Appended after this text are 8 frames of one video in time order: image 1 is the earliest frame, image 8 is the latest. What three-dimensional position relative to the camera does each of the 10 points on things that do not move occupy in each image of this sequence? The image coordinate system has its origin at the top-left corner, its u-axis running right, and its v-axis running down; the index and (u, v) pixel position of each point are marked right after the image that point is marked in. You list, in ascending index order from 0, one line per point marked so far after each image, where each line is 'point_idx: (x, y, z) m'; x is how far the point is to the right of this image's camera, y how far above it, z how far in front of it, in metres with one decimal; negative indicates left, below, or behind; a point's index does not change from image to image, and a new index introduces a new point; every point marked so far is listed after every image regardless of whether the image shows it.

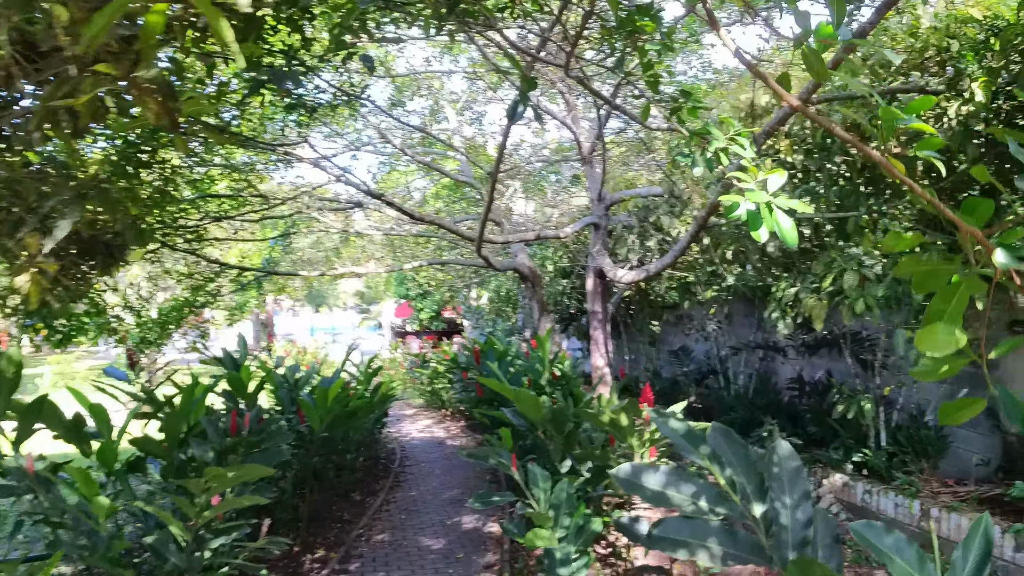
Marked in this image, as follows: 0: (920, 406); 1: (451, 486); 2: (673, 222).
0: (+1.9, -0.6, +5.1) m
1: (-0.3, -1.0, +5.6) m
2: (+0.9, +0.4, +5.9) m
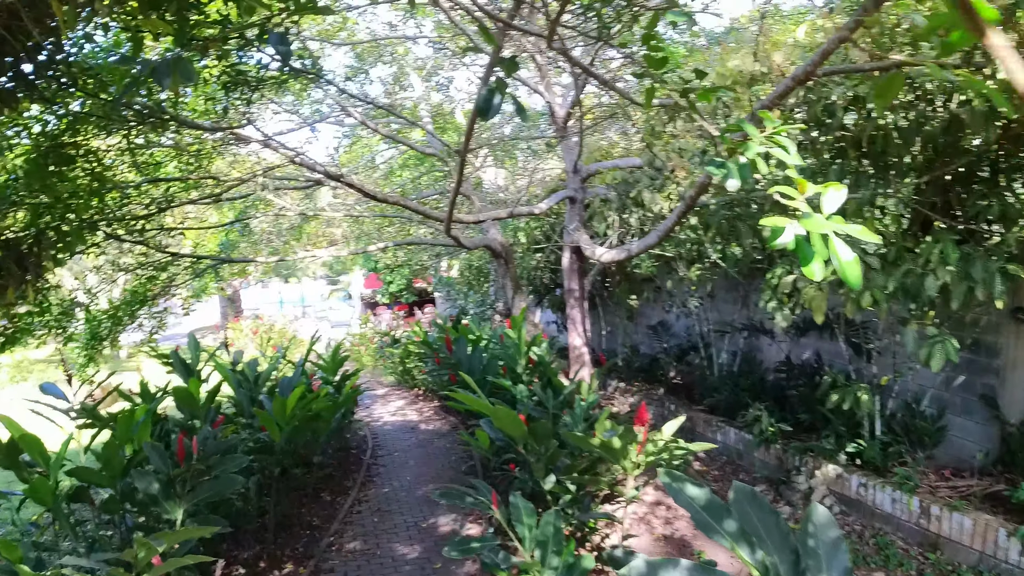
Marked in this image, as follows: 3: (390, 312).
0: (+1.8, -0.5, +4.9) m
1: (-0.4, -0.9, +5.3) m
2: (+0.7, +0.5, +5.6) m
3: (-1.3, -0.3, +12.2) m
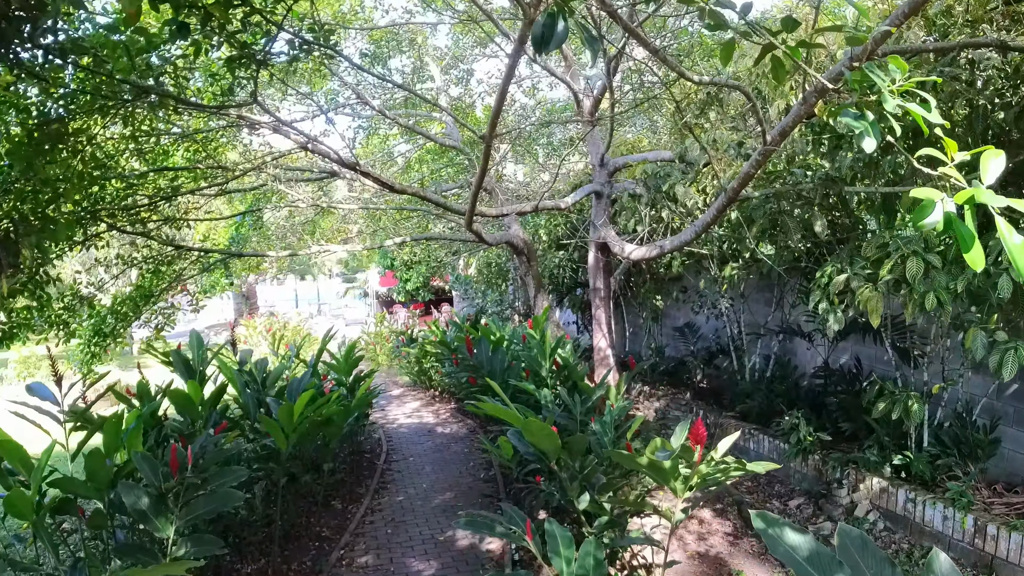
0: (+1.9, -0.5, +4.6) m
1: (-0.3, -0.9, +5.0) m
2: (+0.8, +0.5, +5.3) m
3: (-1.1, -0.3, +11.9) m
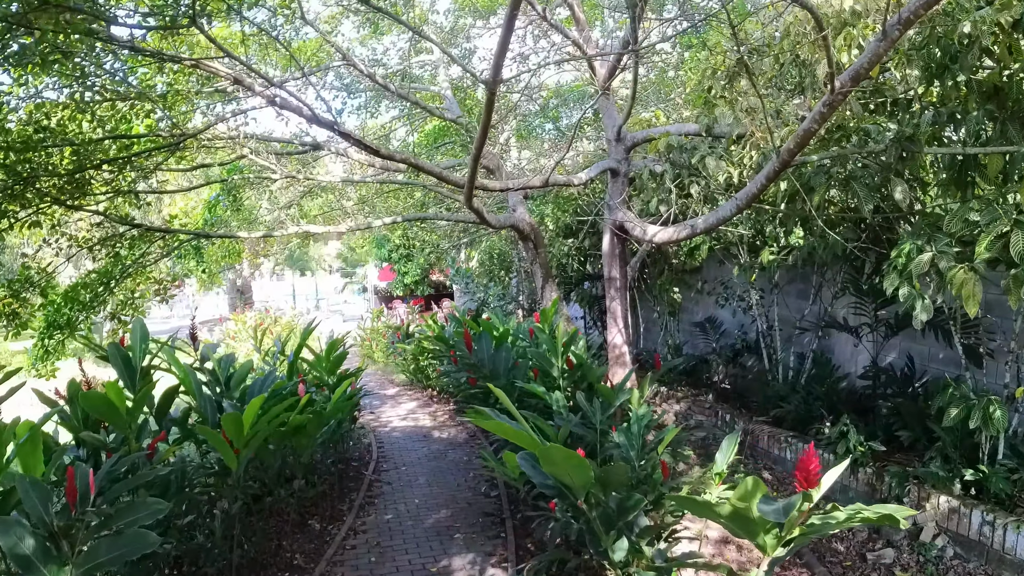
0: (+1.9, -0.4, +3.9) m
1: (-0.3, -0.8, +4.4) m
2: (+0.9, +0.5, +4.6) m
3: (-1.1, -0.2, +11.3) m
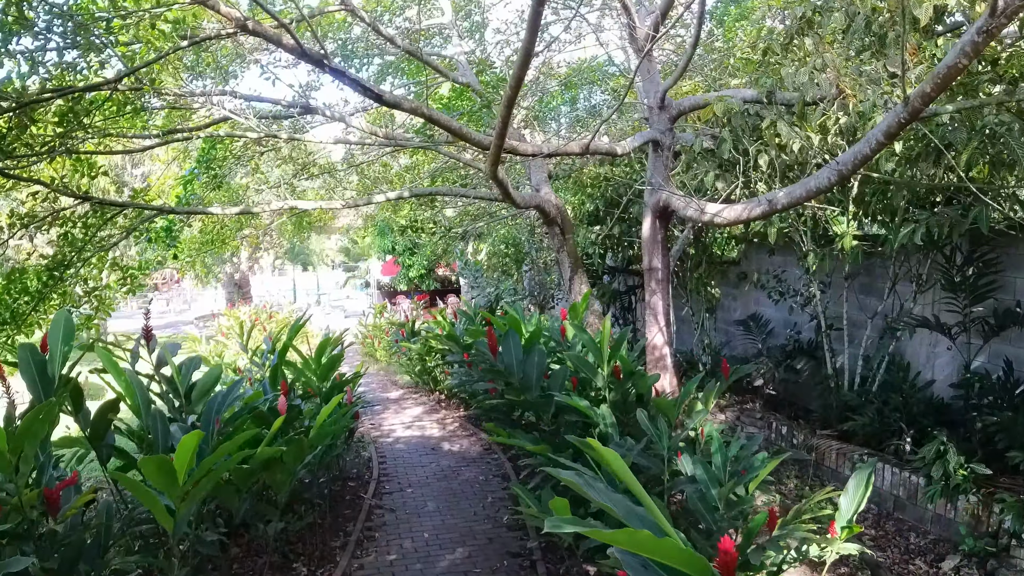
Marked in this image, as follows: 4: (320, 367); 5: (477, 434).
0: (+2.0, -0.4, +3.2) m
1: (-0.2, -0.8, +3.6) m
2: (+1.0, +0.5, +3.9) m
3: (-1.0, -0.1, +10.5) m
4: (-0.6, -0.3, +3.6) m
5: (-0.2, -0.7, +5.4) m
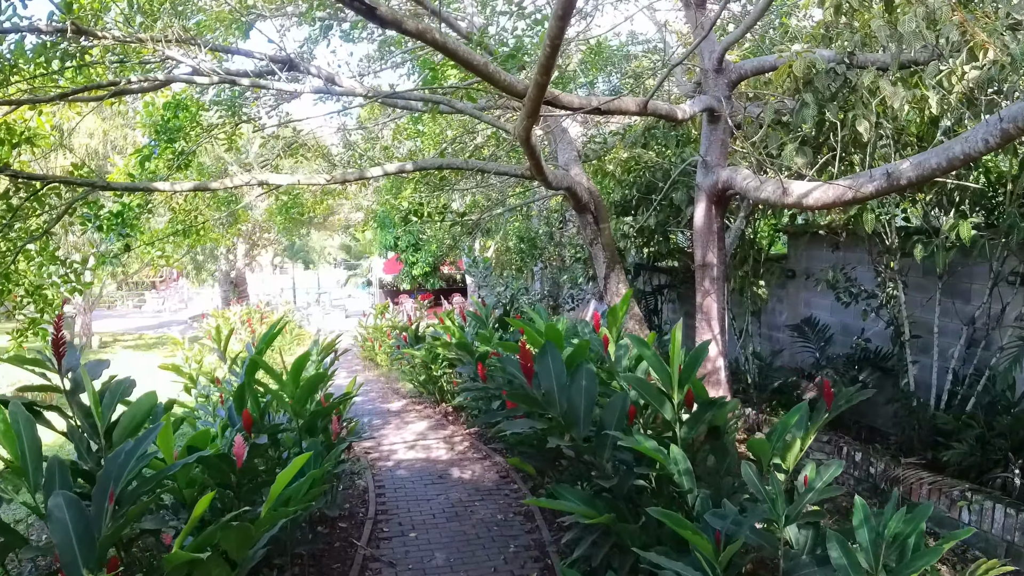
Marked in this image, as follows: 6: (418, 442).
0: (+2.1, -0.4, +2.4) m
1: (-0.1, -0.8, +2.8) m
2: (+1.1, +0.5, +3.1) m
3: (-0.9, -0.1, +9.7) m
4: (-0.5, -0.3, +2.8) m
5: (-0.1, -0.7, +4.6) m
6: (-0.4, -0.7, +5.1) m
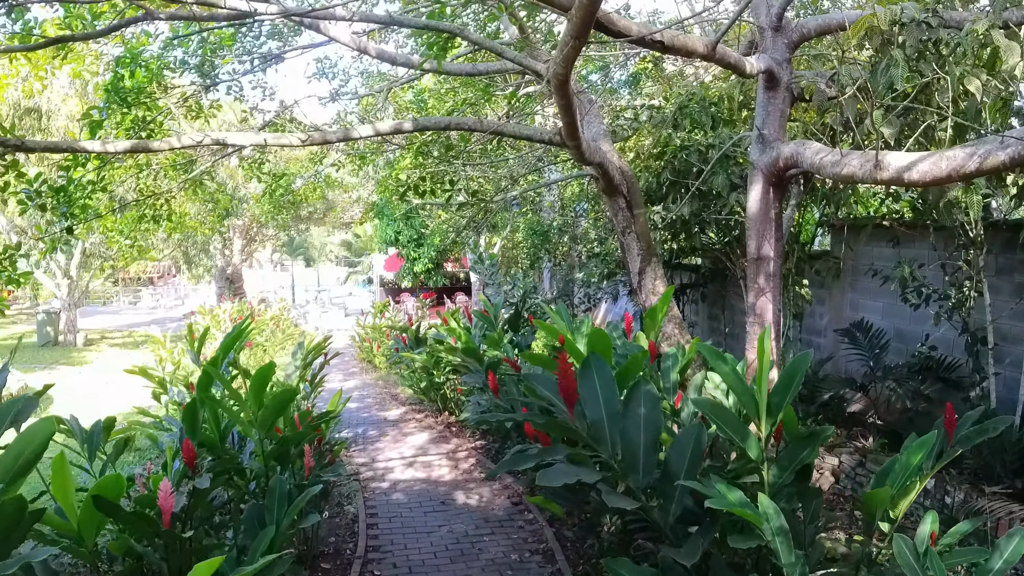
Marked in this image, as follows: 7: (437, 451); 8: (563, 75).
0: (+2.1, -0.4, +1.8) m
1: (-0.1, -0.8, +2.3) m
2: (+1.1, +0.5, +2.5) m
3: (-0.8, -0.1, +9.1) m
4: (-0.5, -0.2, +2.2) m
5: (0.0, -0.7, +4.0) m
6: (-0.4, -0.7, +4.6) m
7: (-0.3, -0.7, +4.6) m
8: (+0.1, +0.5, +2.5) m
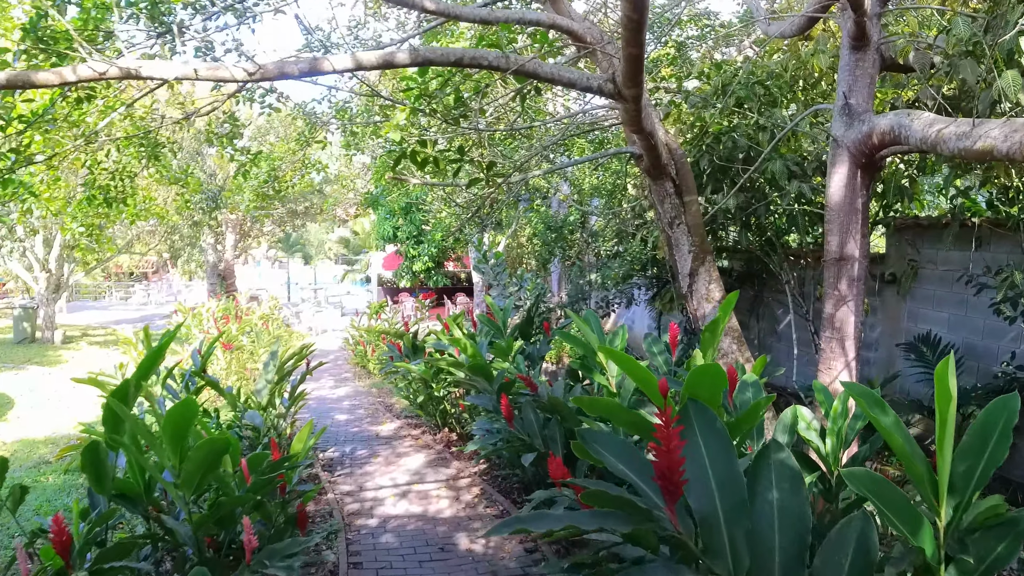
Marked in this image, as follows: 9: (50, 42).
0: (+2.2, -0.5, +1.1) m
1: (0.0, -0.8, +1.6) m
2: (+1.2, +0.5, +1.9) m
3: (-0.8, -0.1, +8.5) m
4: (-0.4, -0.2, +1.6) m
5: (0.0, -0.7, +3.4) m
6: (-0.3, -0.7, +3.9) m
7: (-0.3, -0.7, +4.0) m
8: (+0.1, +0.5, +1.8) m
9: (-1.0, +0.5, +2.5) m
